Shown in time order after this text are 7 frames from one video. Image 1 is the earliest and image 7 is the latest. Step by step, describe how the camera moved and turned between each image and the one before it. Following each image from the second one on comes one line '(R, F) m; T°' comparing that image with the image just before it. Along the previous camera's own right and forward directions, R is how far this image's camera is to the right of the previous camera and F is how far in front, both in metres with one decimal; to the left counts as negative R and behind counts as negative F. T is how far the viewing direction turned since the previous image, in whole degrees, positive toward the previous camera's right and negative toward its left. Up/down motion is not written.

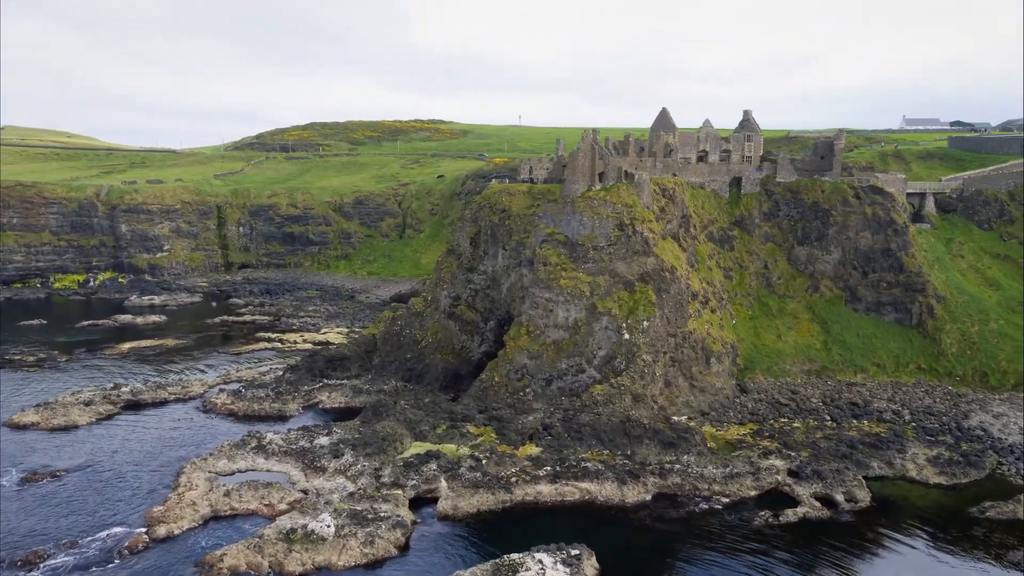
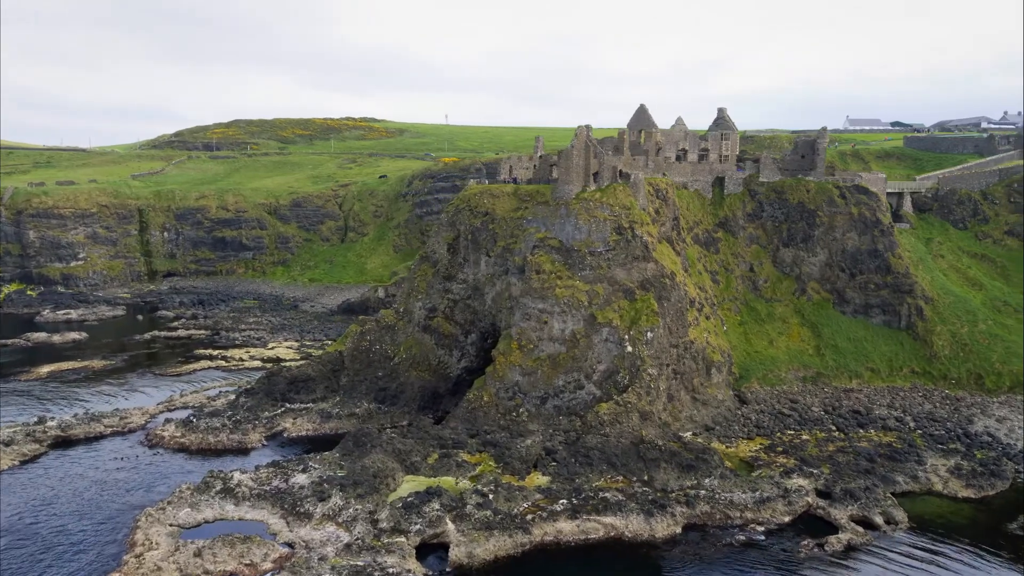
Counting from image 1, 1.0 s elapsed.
(-4.2, +4.6) m; +6°
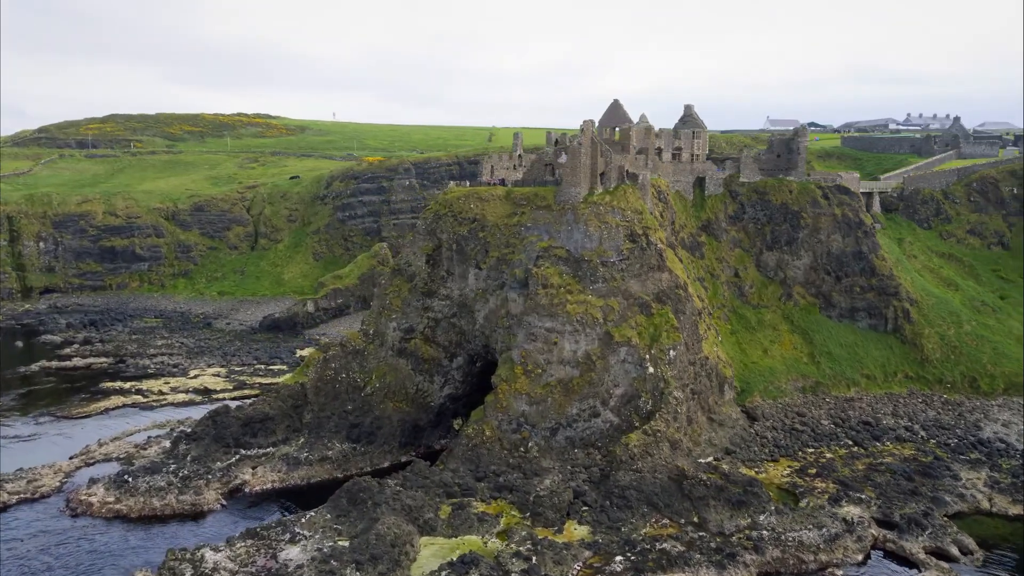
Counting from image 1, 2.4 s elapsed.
(-6.4, +6.3) m; +9°
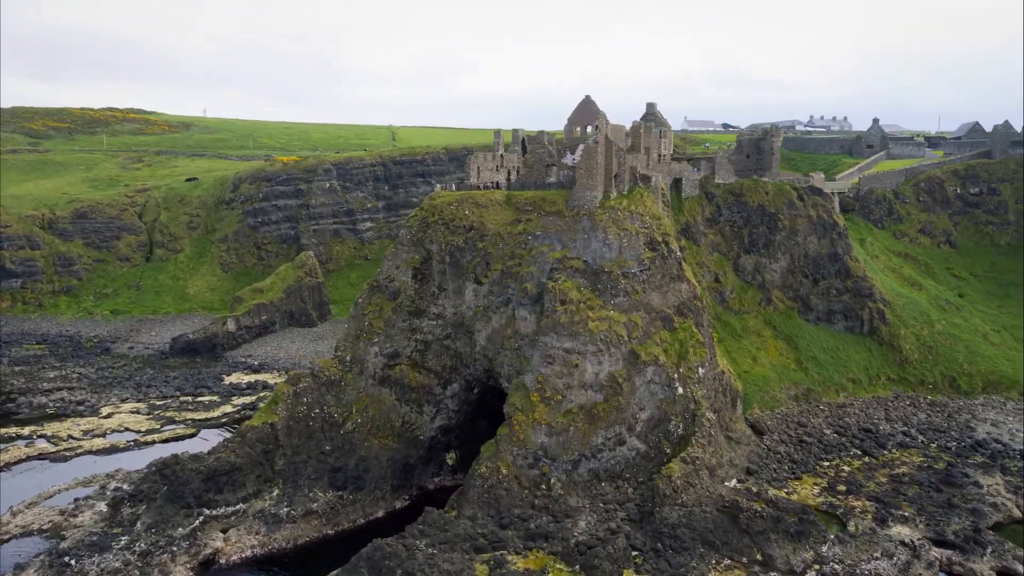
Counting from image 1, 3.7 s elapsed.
(-6.5, +5.3) m; +9°
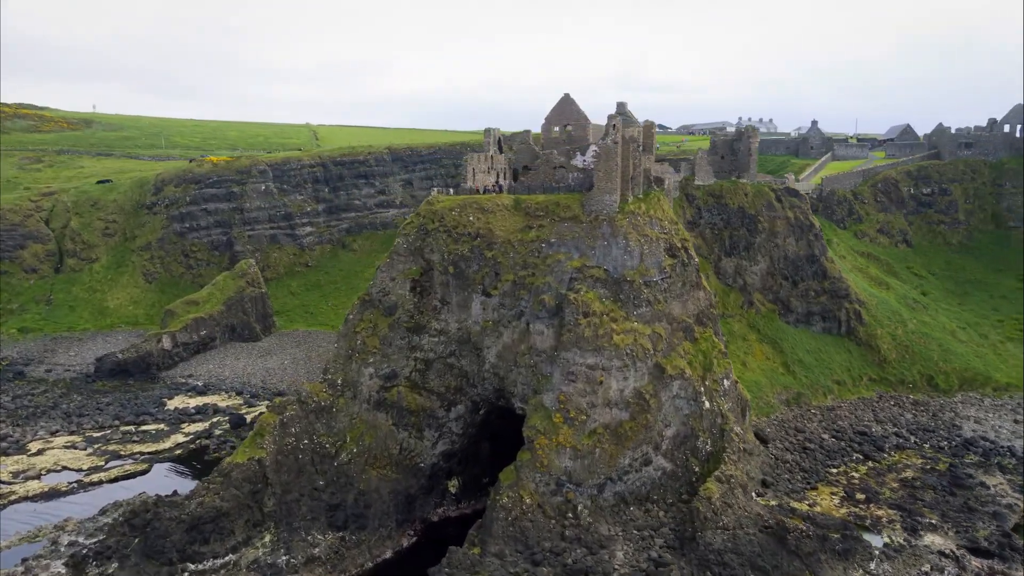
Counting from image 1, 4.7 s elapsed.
(-4.9, +3.3) m; +7°
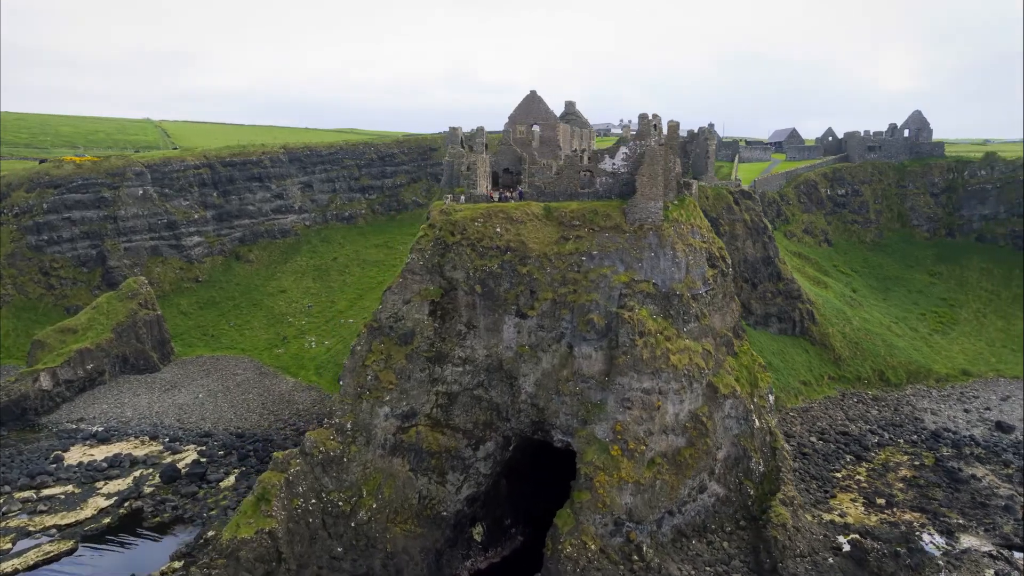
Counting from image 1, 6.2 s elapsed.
(-8.2, +4.9) m; +12°
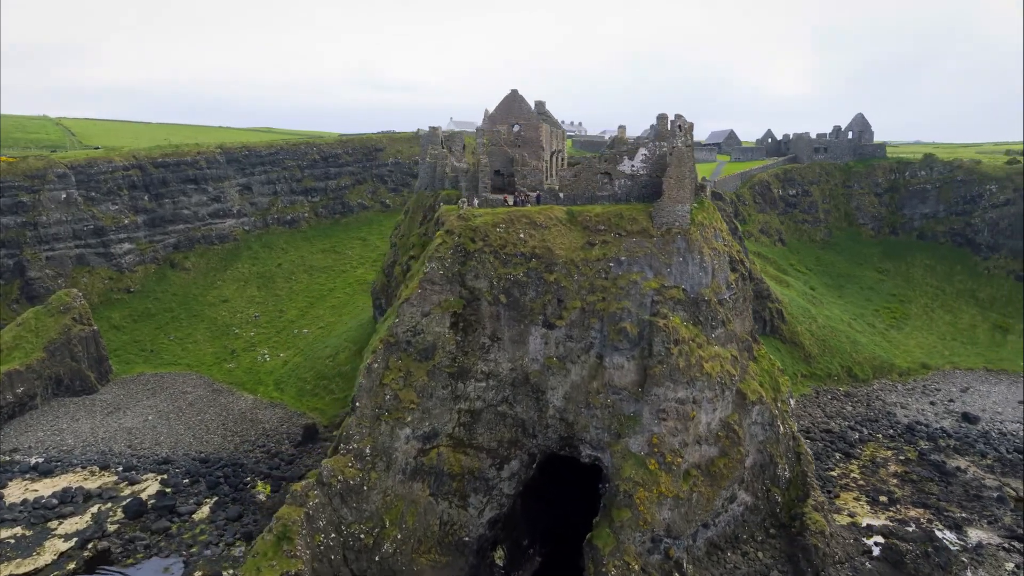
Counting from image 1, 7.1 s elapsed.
(-4.6, +2.1) m; +7°
